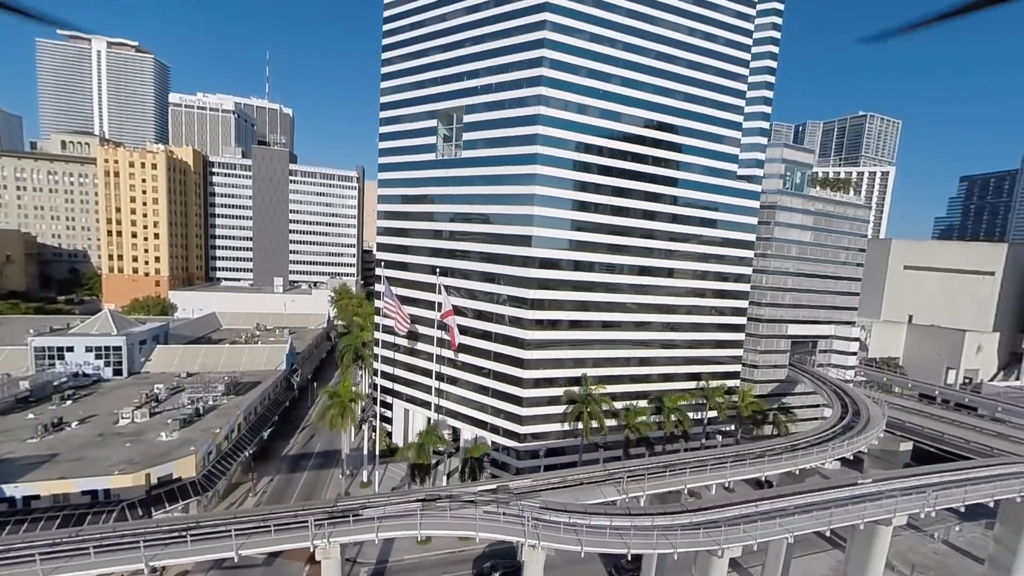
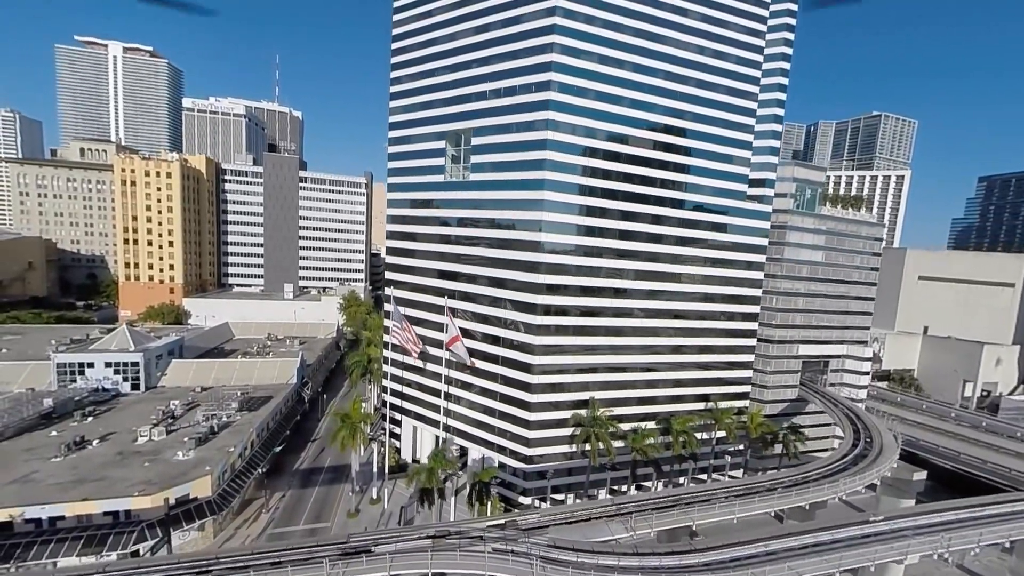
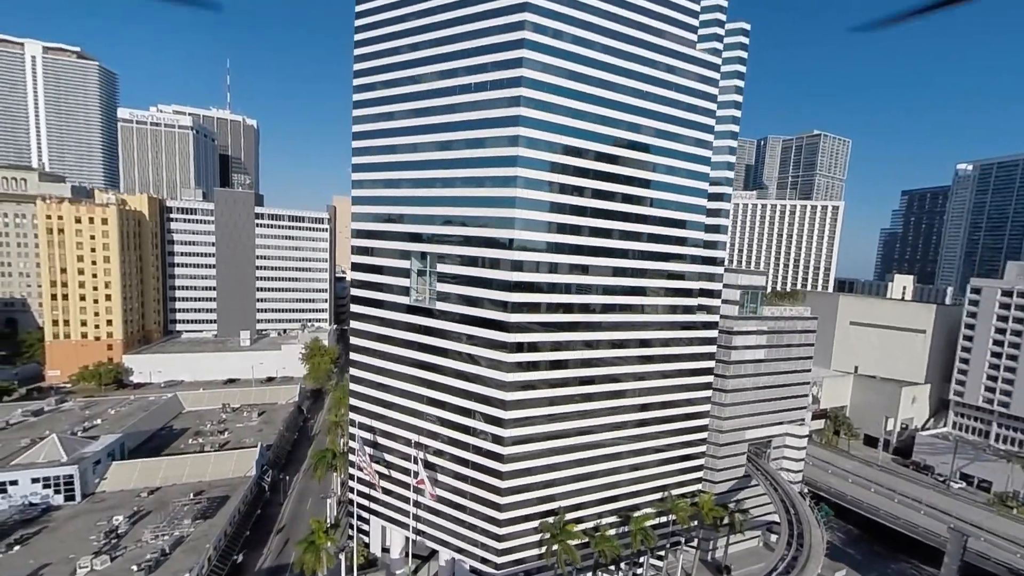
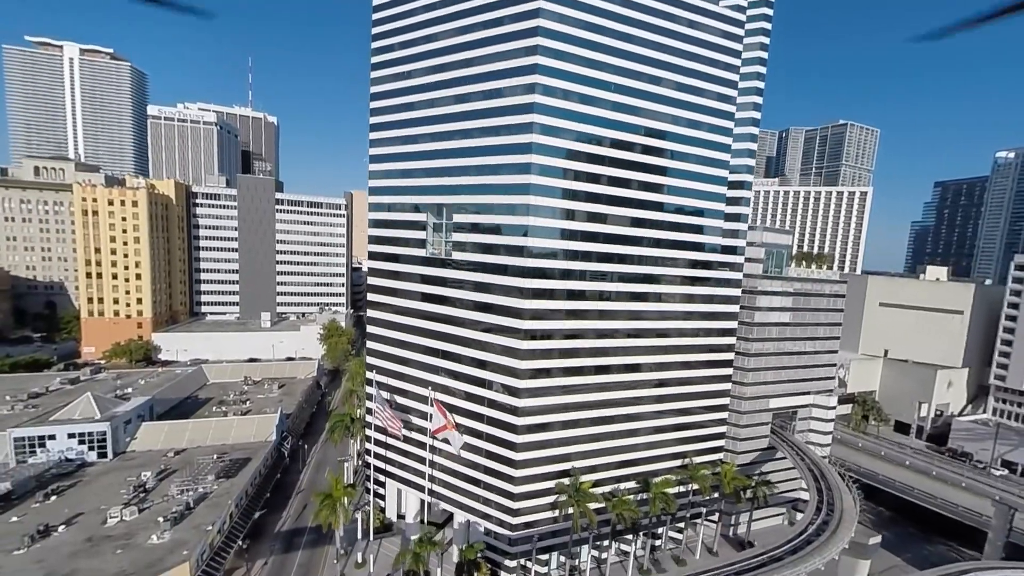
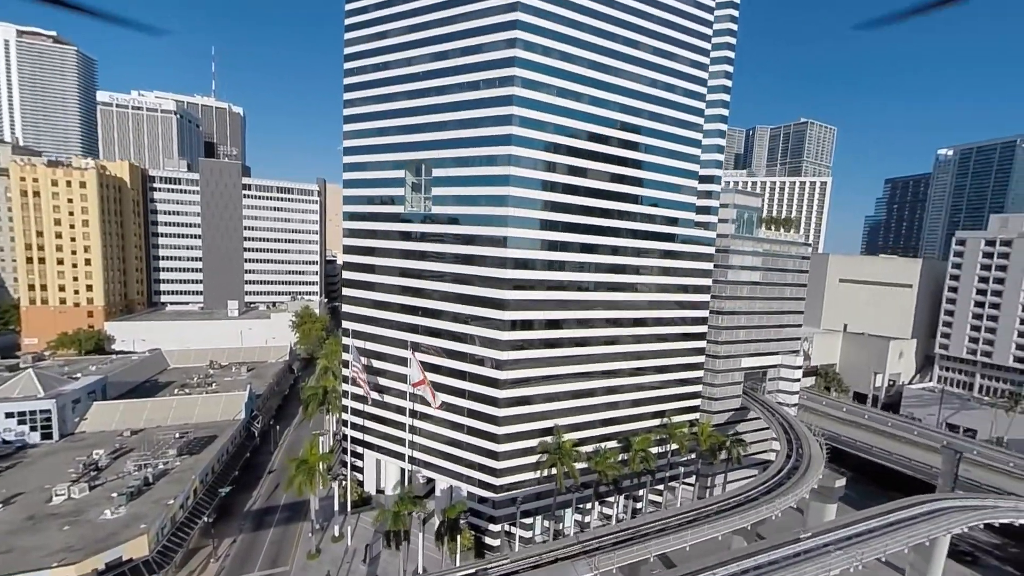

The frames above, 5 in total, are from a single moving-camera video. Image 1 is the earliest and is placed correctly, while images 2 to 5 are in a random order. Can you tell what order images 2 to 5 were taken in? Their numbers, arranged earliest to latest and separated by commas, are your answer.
2, 5, 4, 3
